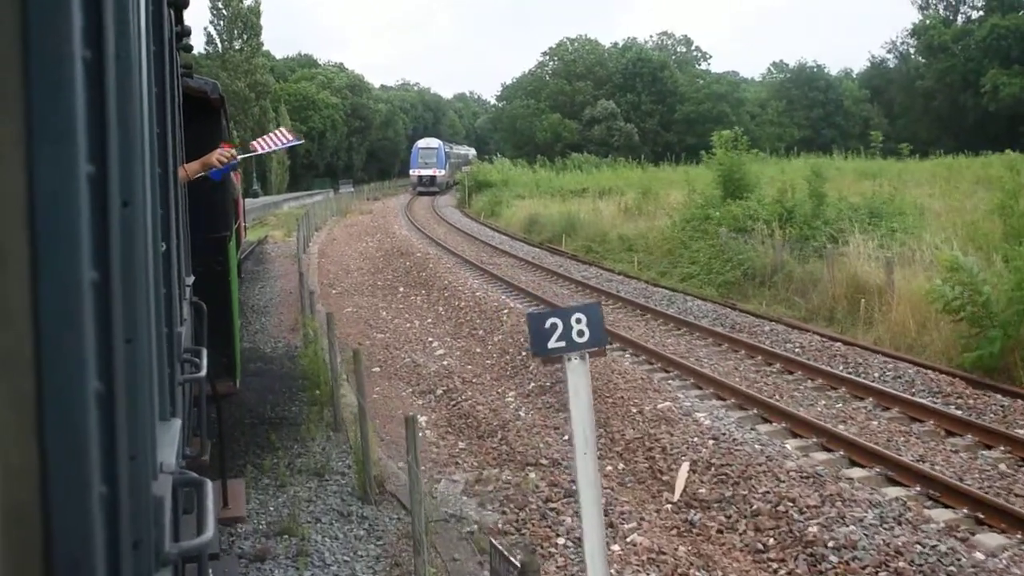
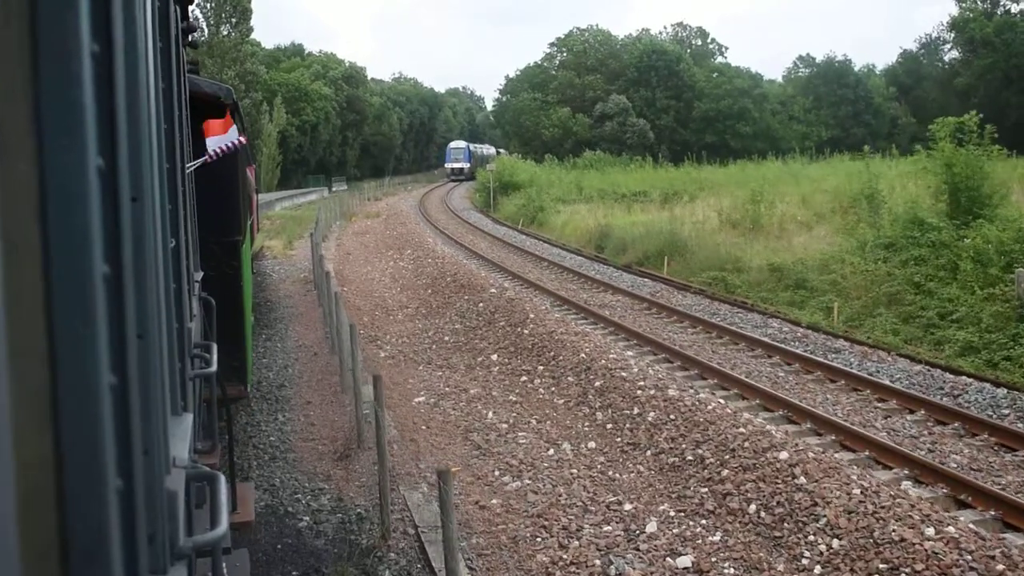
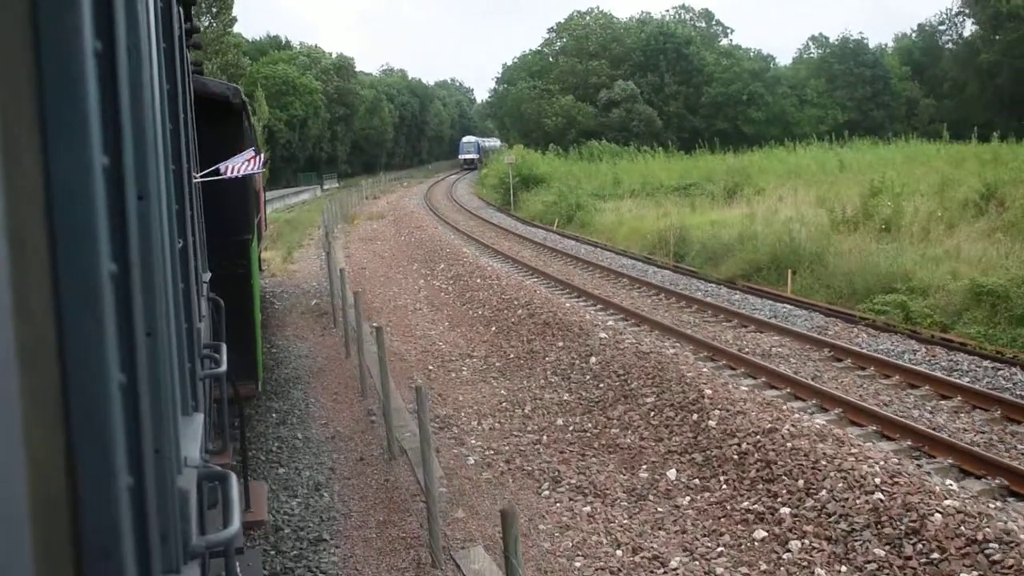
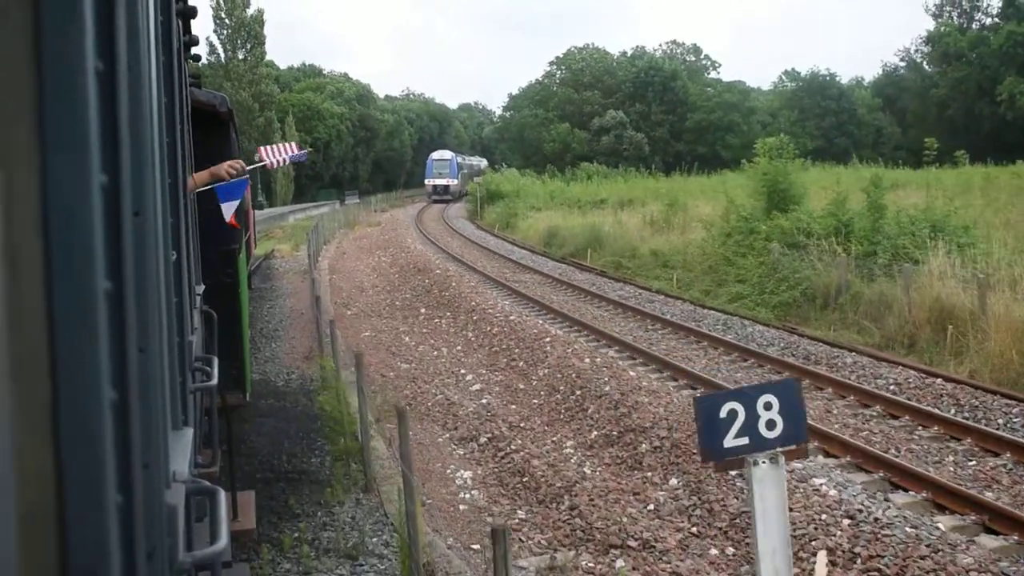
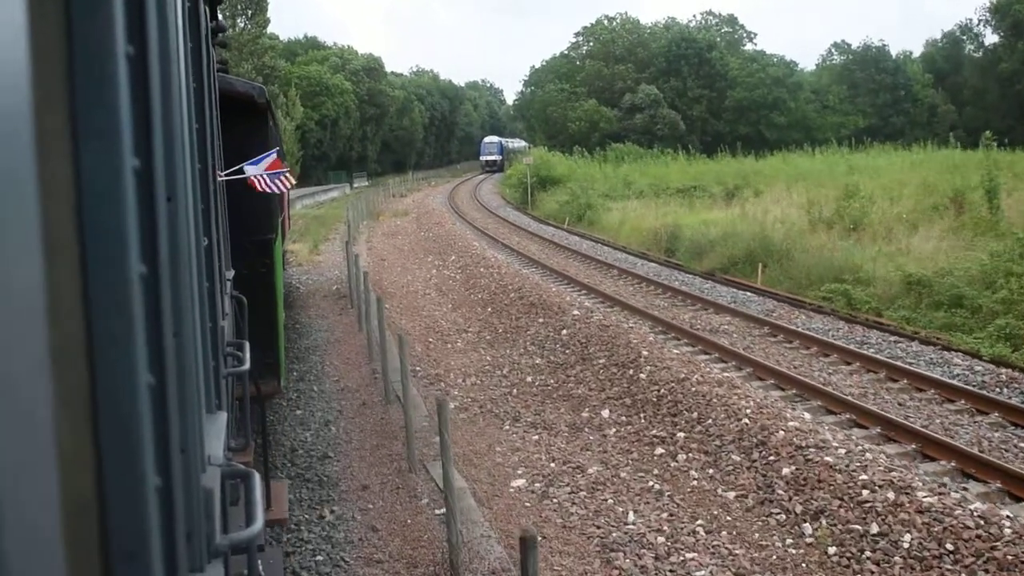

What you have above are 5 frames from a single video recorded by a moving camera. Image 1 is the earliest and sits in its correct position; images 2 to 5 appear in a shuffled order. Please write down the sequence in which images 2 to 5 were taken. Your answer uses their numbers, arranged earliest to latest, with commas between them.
4, 2, 5, 3
